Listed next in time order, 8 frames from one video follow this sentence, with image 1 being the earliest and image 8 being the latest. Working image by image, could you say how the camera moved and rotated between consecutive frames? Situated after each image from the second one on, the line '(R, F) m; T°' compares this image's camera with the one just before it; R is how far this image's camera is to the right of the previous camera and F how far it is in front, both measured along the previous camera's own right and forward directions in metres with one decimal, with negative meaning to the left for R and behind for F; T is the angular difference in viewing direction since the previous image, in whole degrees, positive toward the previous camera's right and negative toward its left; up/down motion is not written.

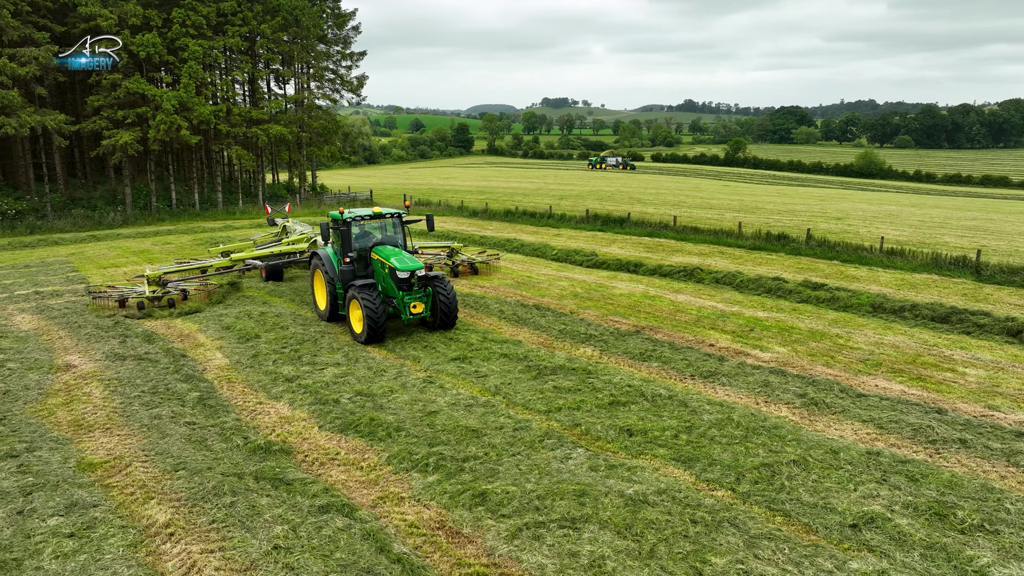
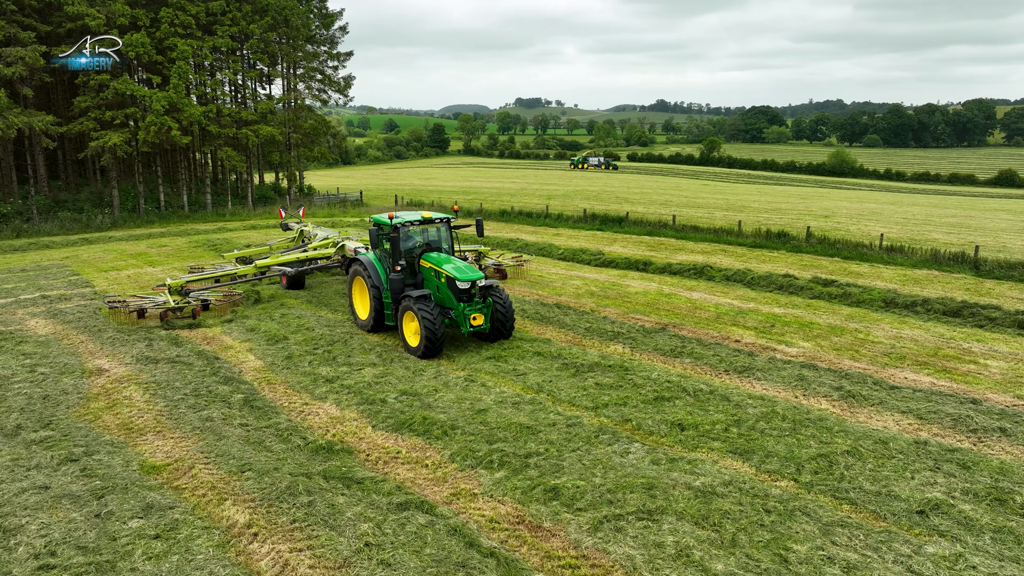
(-0.8, -0.1) m; +2°
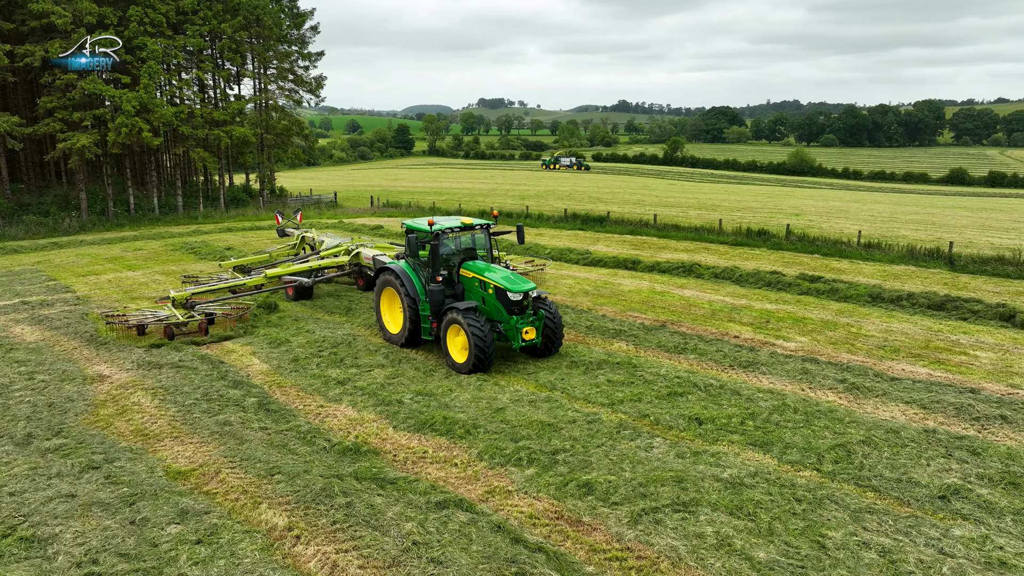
(-0.6, -0.1) m; +3°
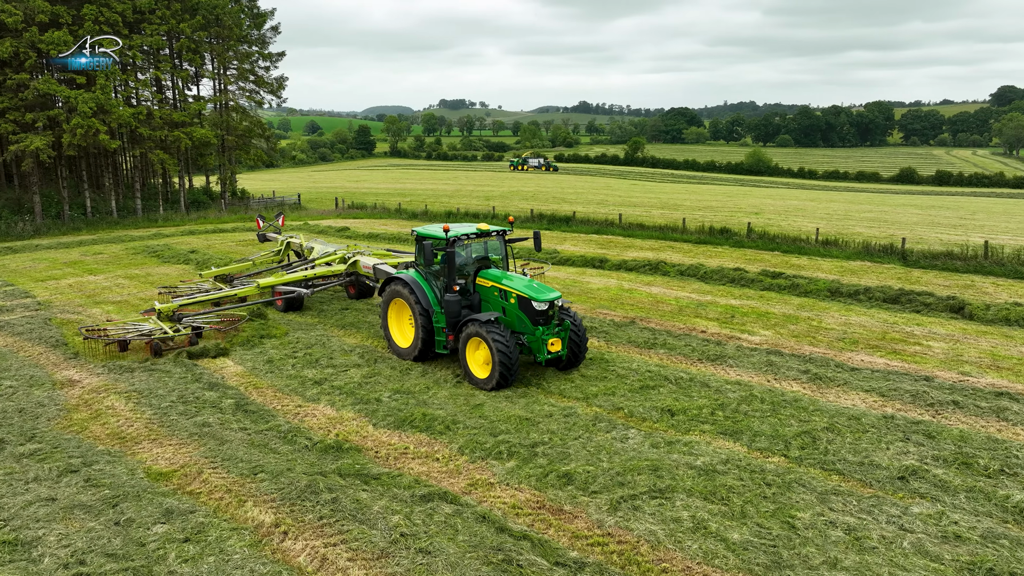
(-0.1, -0.2) m; +3°
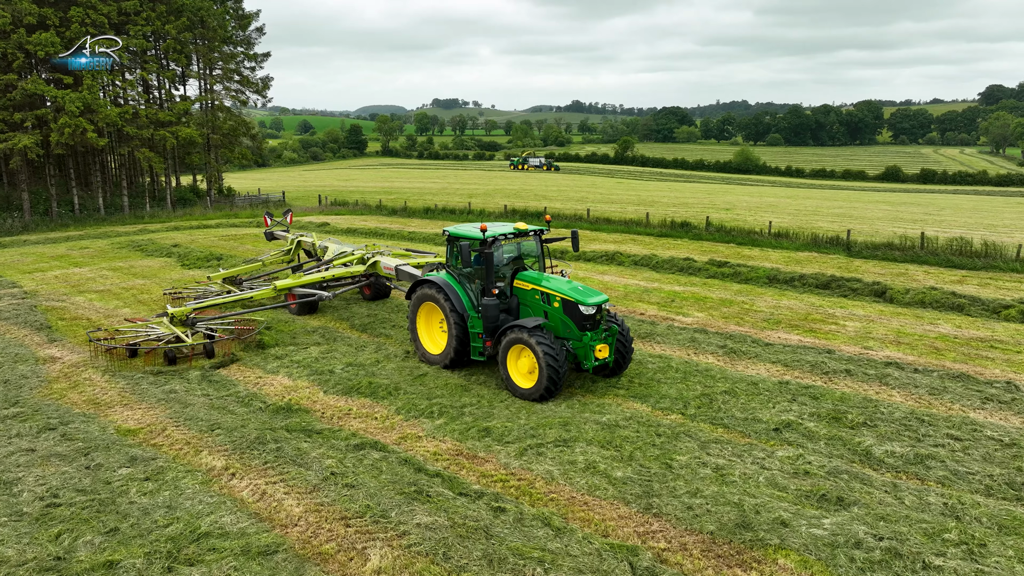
(+0.7, -0.9) m; 0°
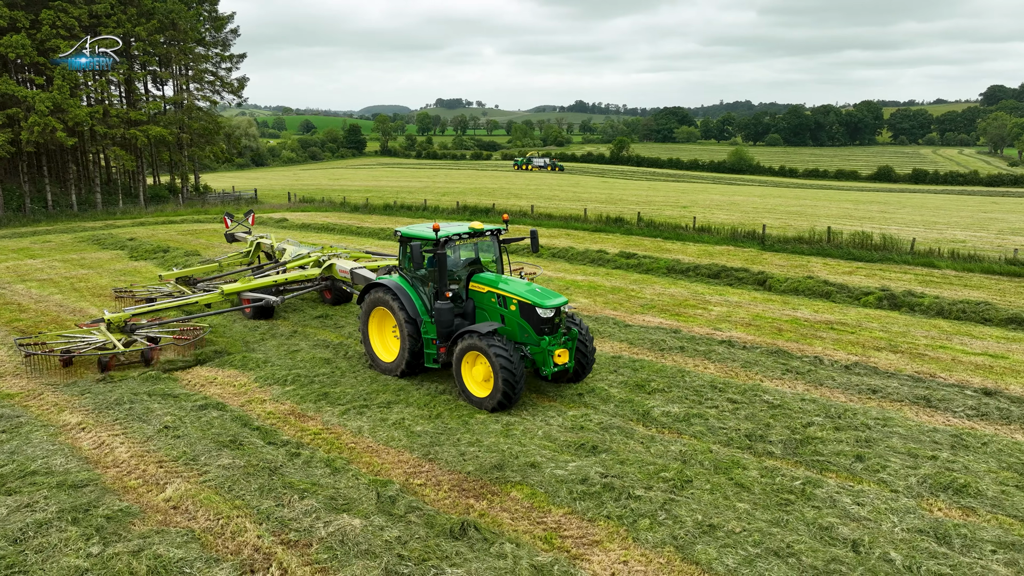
(+1.8, -0.8) m; 0°
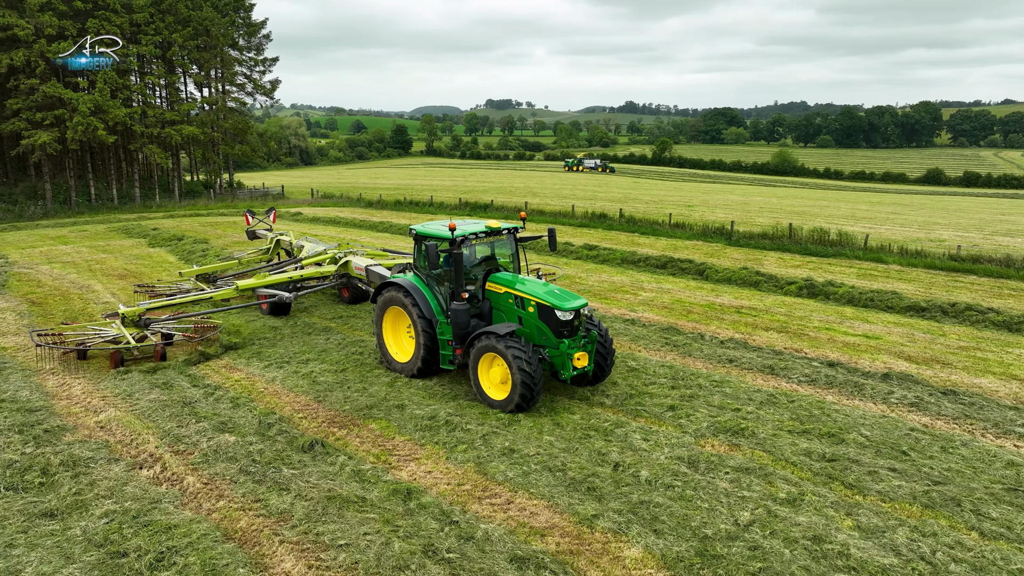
(+1.8, -1.2) m; -4°
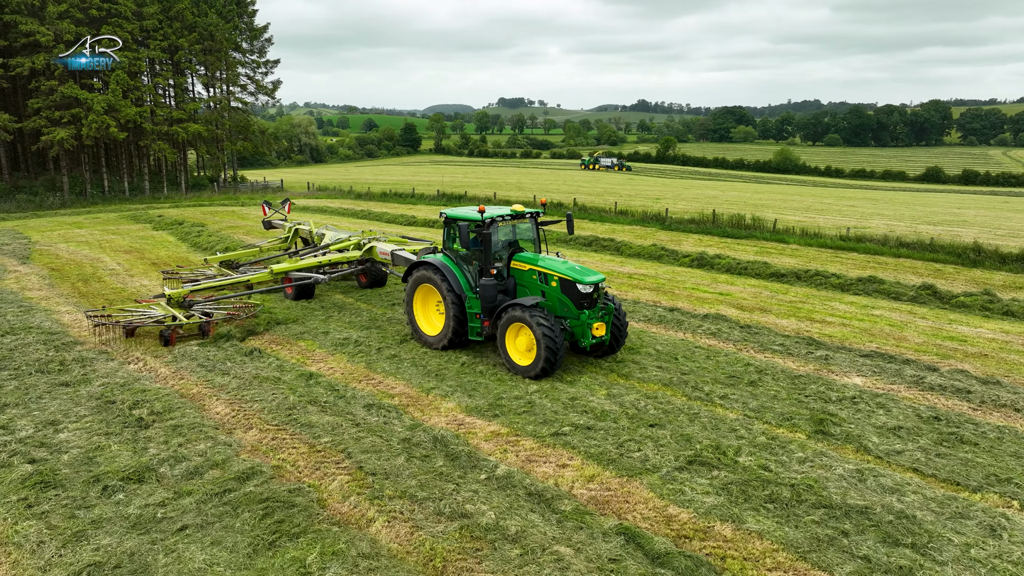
(+1.6, -2.4) m; -1°
